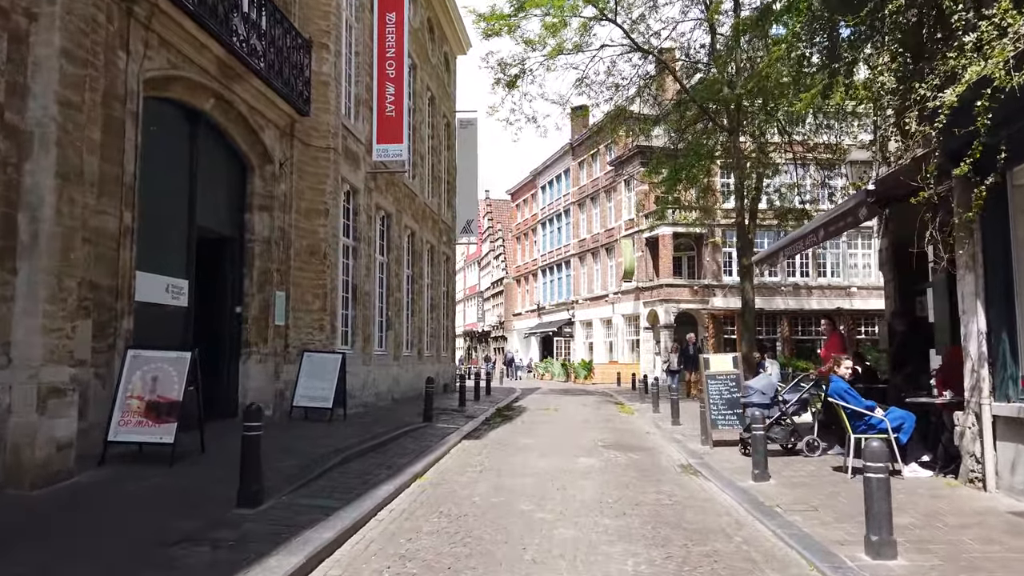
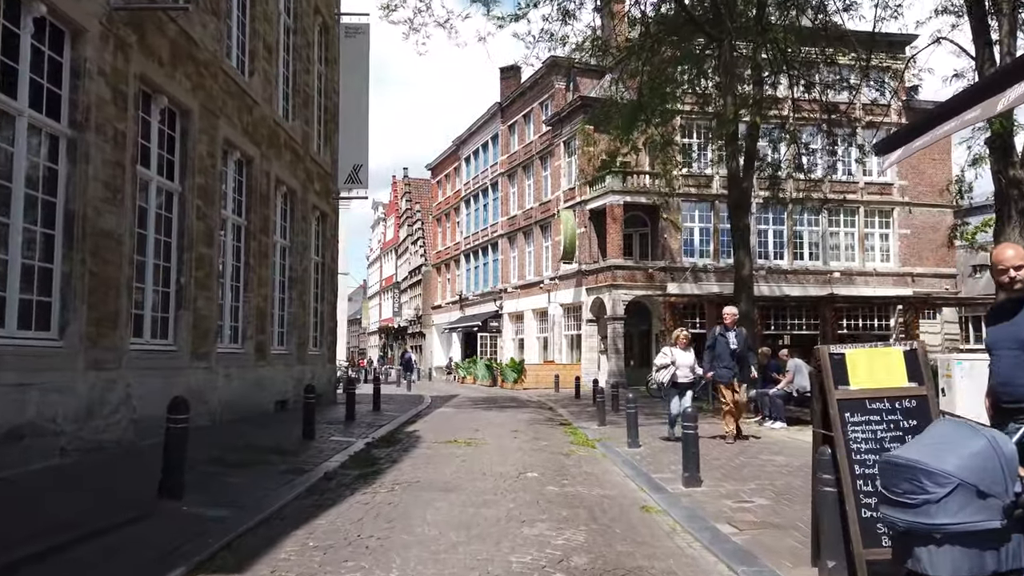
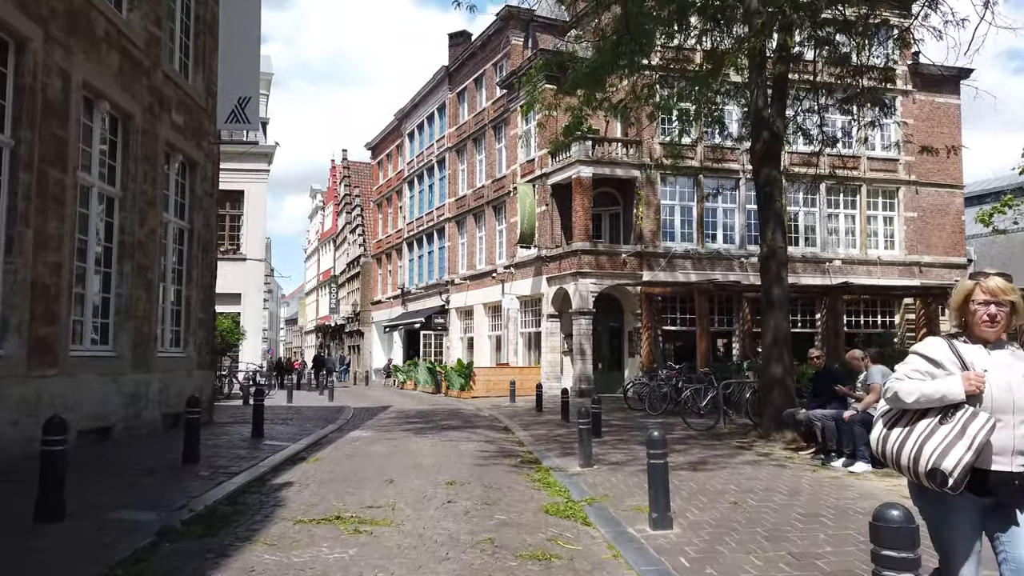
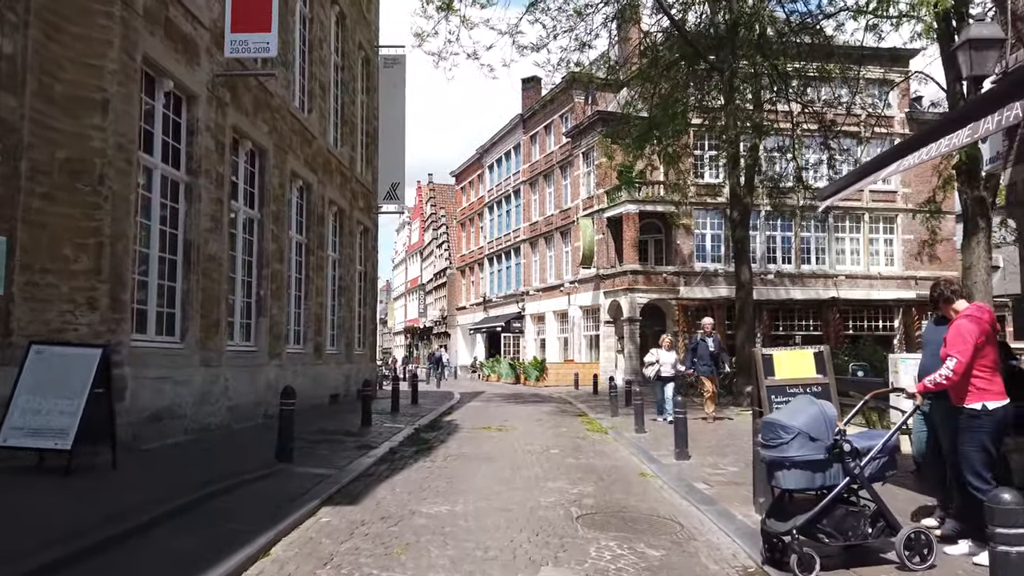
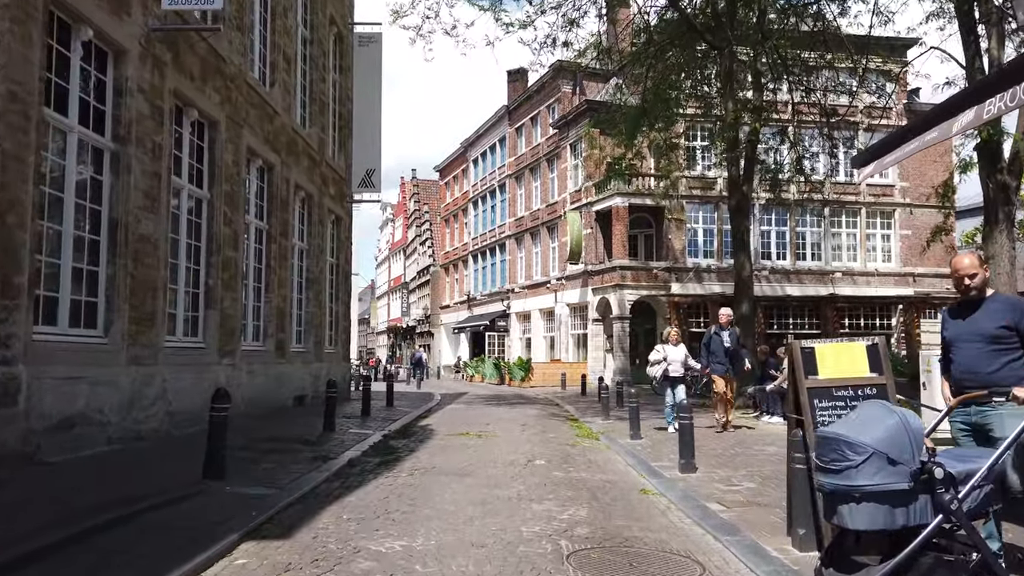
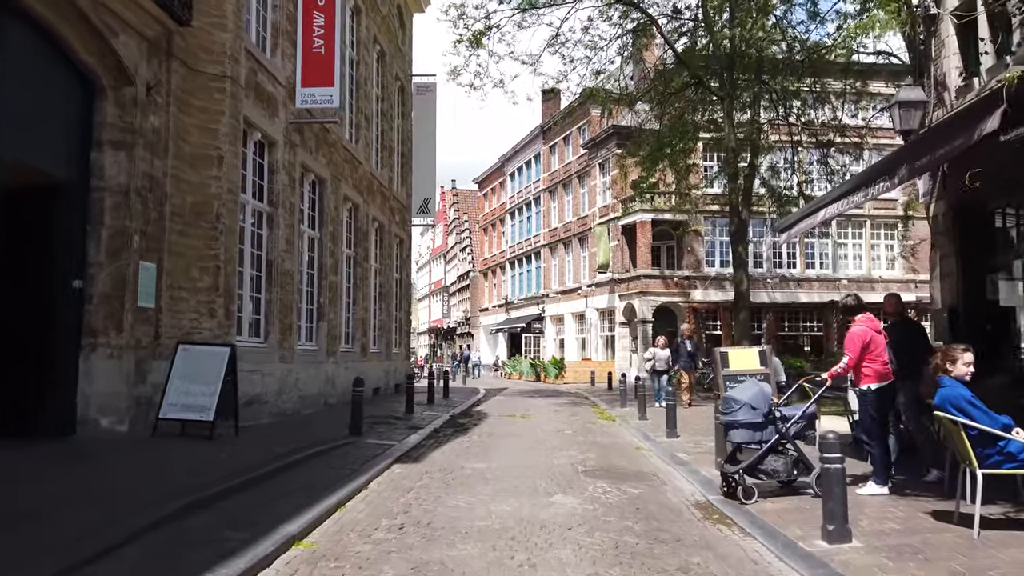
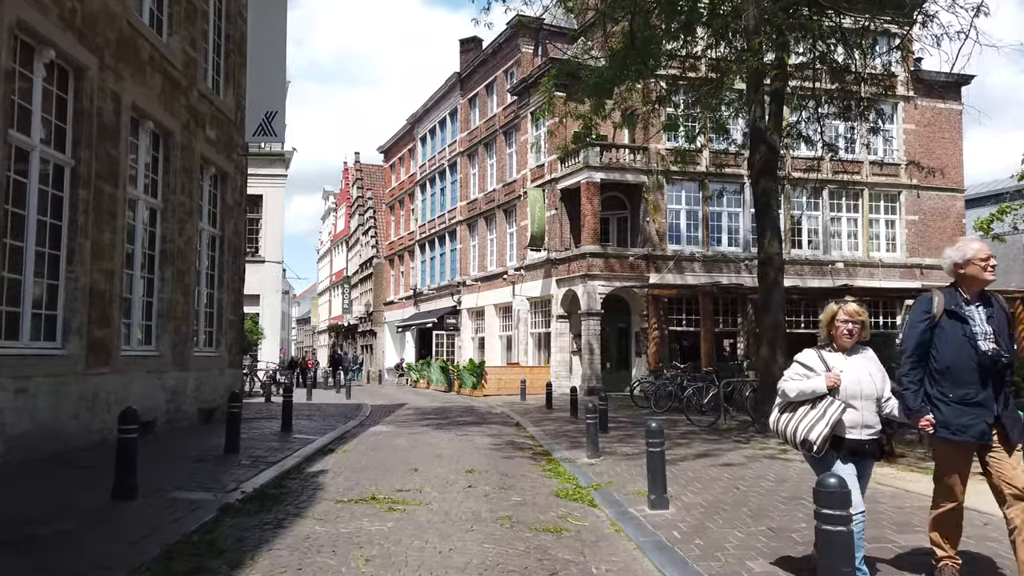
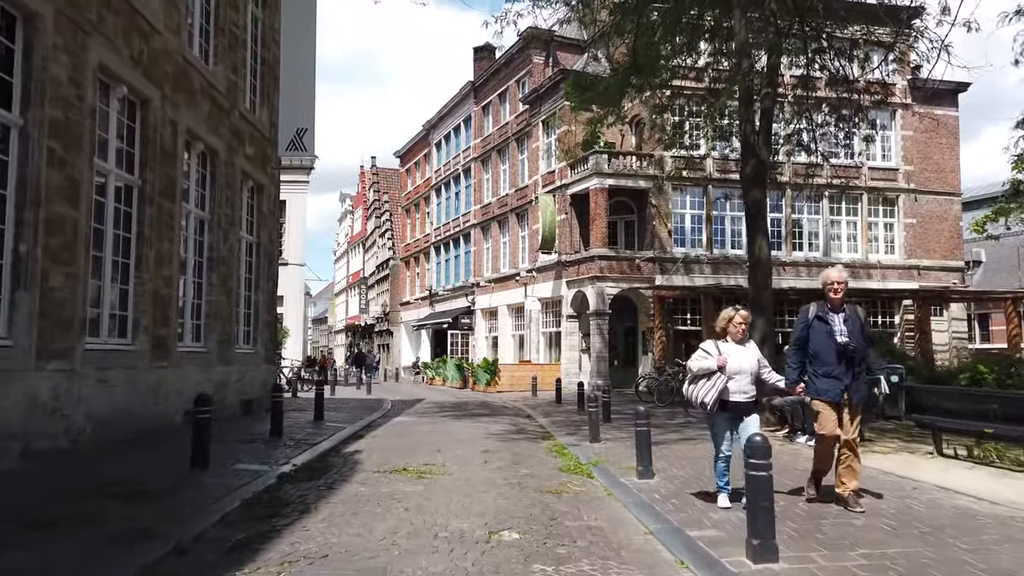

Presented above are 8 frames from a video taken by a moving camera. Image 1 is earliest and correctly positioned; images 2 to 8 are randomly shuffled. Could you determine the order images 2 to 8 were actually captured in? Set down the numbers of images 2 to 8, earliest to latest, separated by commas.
6, 4, 5, 2, 8, 7, 3
